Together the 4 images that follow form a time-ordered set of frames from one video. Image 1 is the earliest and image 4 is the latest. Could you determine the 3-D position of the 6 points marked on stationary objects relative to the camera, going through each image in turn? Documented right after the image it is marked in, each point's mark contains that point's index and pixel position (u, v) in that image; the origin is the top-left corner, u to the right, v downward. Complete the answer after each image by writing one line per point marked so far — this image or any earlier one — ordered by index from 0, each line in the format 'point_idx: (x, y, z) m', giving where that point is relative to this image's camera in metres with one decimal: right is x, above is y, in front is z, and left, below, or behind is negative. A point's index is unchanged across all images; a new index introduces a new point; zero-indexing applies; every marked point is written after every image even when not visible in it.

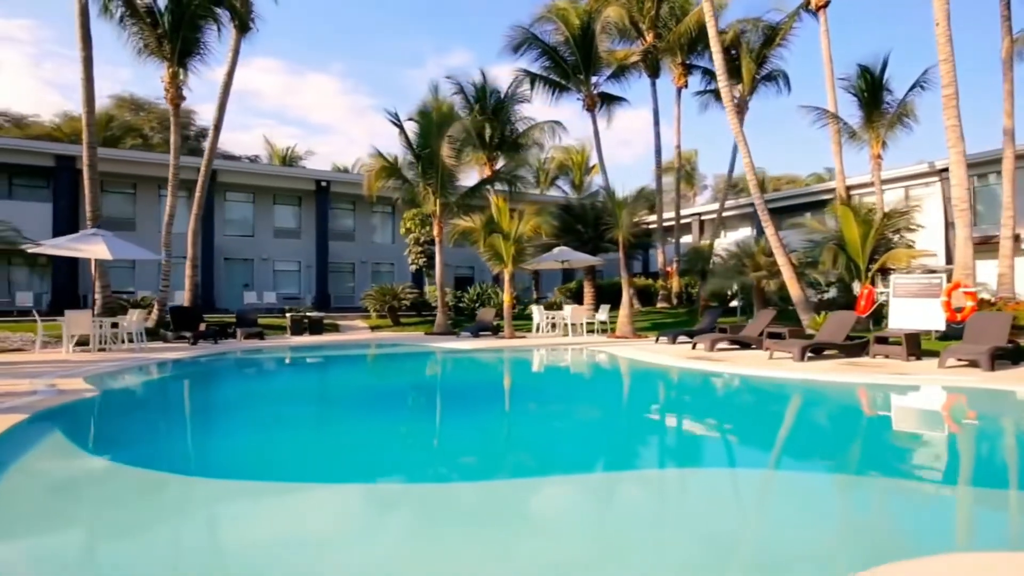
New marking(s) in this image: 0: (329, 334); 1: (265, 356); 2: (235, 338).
0: (-5.5, -1.4, +19.4) m
1: (-5.8, -1.7, +16.4) m
2: (-7.4, -1.3, +17.1) m
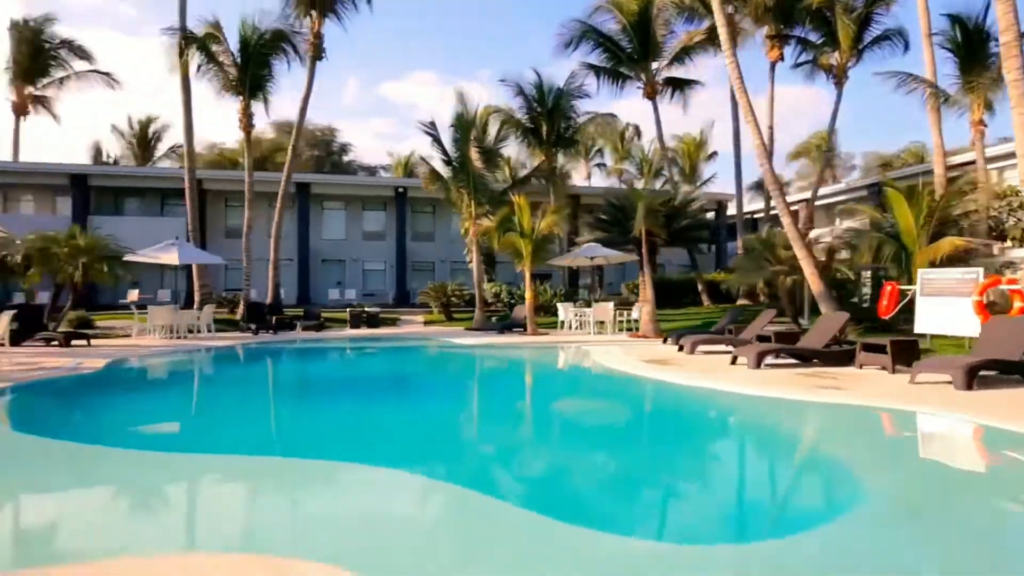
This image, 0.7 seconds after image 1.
0: (-4.4, -1.3, +22.2) m
1: (-5.5, -1.7, +19.5) m
2: (-6.8, -1.3, +20.5) m
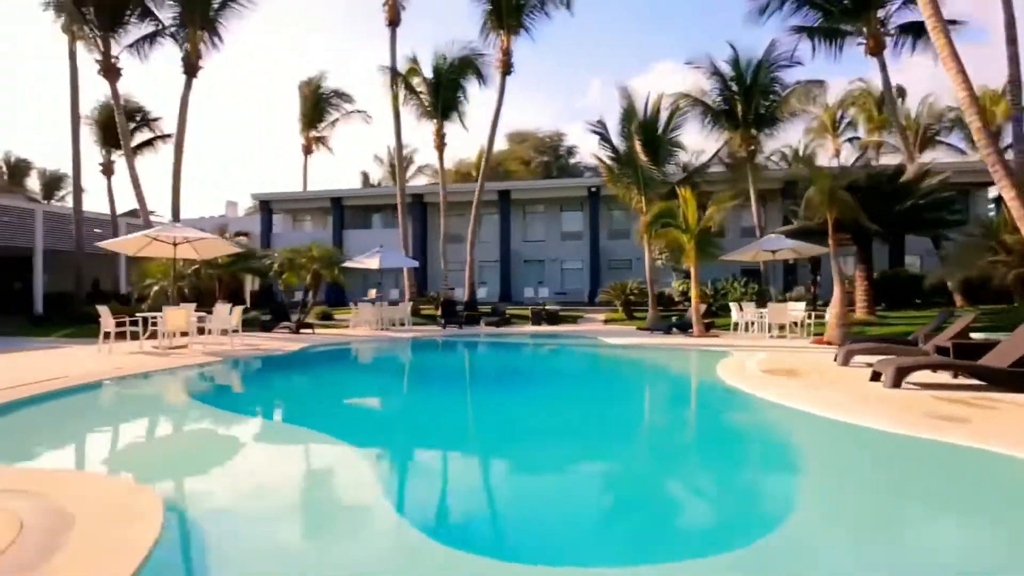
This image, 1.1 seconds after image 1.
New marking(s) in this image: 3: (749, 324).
0: (+1.8, -1.3, +23.1) m
1: (-0.5, -1.7, +21.2) m
2: (-1.1, -1.3, +22.8) m
3: (+7.2, -1.1, +19.8) m
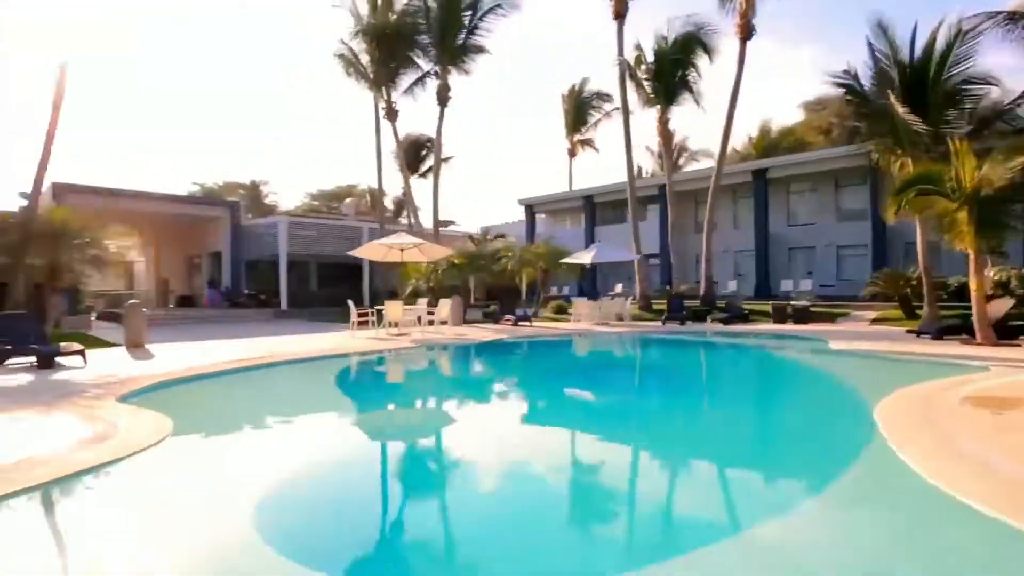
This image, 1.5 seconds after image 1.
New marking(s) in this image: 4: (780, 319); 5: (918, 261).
0: (+8.8, -1.0, +19.2) m
1: (+5.9, -1.6, +18.8) m
2: (+6.1, -1.1, +20.4) m
3: (+11.6, -0.8, +13.5) m
4: (+8.2, -0.9, +19.7) m
5: (+10.2, +0.7, +16.5) m
